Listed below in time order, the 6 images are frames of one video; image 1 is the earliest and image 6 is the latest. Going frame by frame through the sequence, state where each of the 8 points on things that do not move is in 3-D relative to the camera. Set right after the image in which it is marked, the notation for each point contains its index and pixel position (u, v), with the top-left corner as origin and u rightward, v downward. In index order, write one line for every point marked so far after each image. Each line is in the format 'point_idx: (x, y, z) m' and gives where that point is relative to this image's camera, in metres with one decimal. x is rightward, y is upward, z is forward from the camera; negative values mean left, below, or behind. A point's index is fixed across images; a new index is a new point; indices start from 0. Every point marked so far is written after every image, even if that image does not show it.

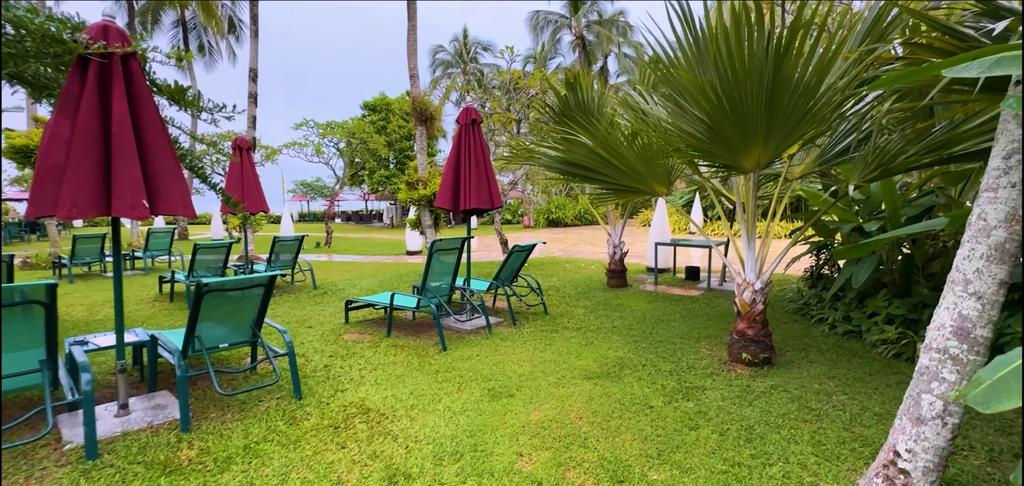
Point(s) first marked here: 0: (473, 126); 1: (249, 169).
0: (-0.4, +1.3, +5.3) m
1: (-4.2, +1.1, +7.3) m
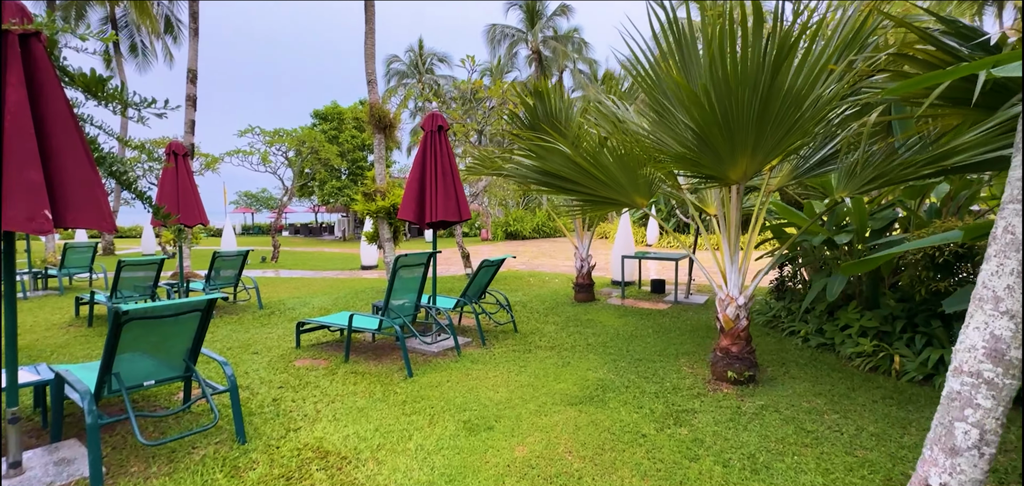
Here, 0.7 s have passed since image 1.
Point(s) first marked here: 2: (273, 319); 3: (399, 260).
0: (-0.8, +1.2, +5.0) m
1: (-4.7, +0.8, +6.6) m
2: (-3.3, -1.1, +6.5) m
3: (-1.0, -0.1, +4.4) m
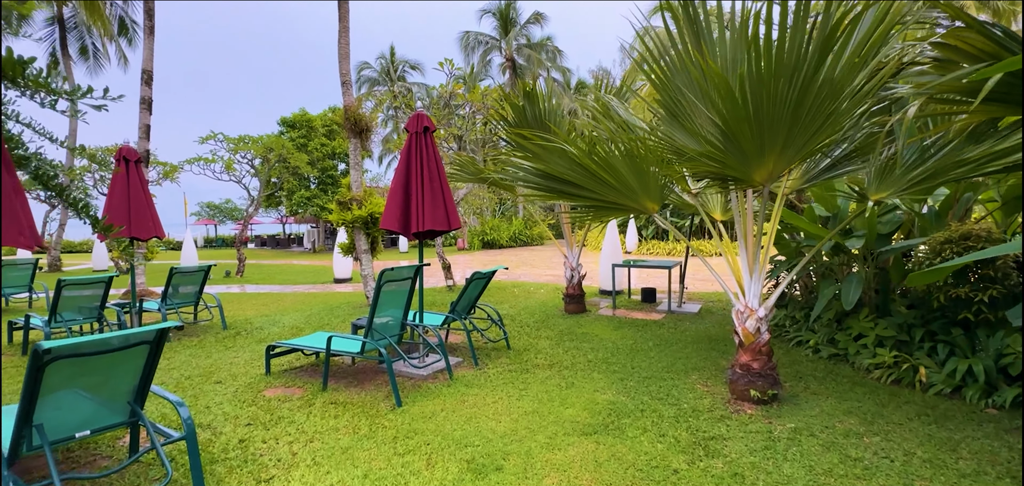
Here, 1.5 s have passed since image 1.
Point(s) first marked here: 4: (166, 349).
0: (-0.9, +1.1, +4.6) m
1: (-4.8, +0.6, +6.0) m
2: (-3.5, -1.2, +5.9) m
3: (-1.0, -0.2, +3.9) m
4: (-4.1, -1.3, +5.5) m
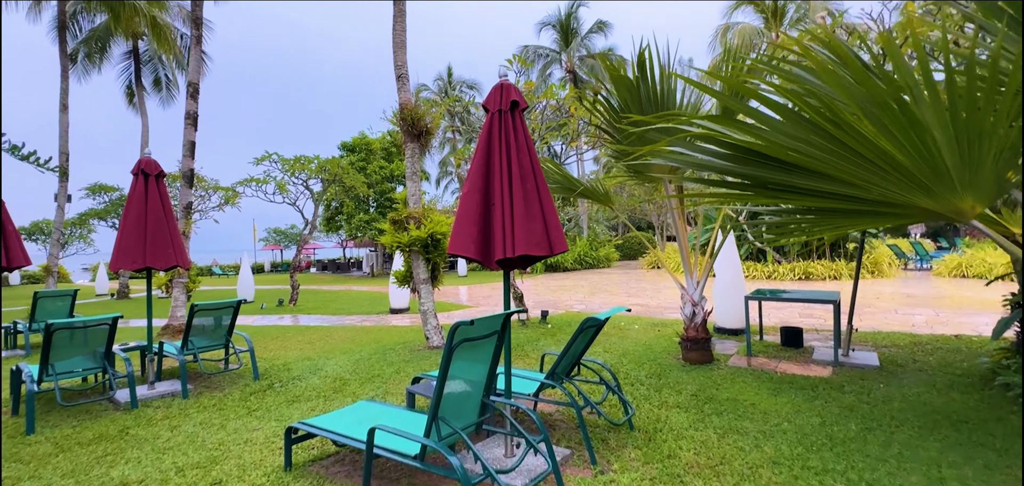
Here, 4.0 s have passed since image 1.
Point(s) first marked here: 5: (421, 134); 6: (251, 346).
0: (0.0, +0.9, +3.1) m
1: (-3.8, +0.3, +4.9) m
2: (-2.4, -1.5, +4.6) m
3: (-0.2, -0.4, +2.4) m
4: (-3.1, -1.6, +4.3) m
5: (-1.2, +1.4, +6.1) m
6: (-3.2, -1.3, +5.7) m
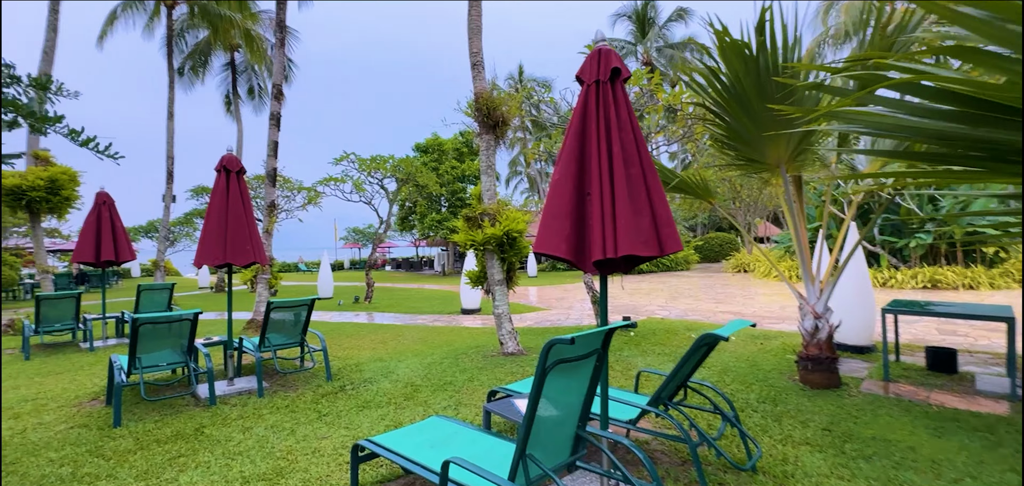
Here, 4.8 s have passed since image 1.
0: (+0.6, +0.9, +2.6) m
1: (-2.9, +0.4, +4.9) m
2: (-1.7, -1.5, +4.4) m
3: (+0.2, -0.4, +1.9) m
4: (-2.4, -1.5, +4.2) m
5: (-0.2, +1.4, +5.7) m
6: (-2.3, -1.2, +5.6) m
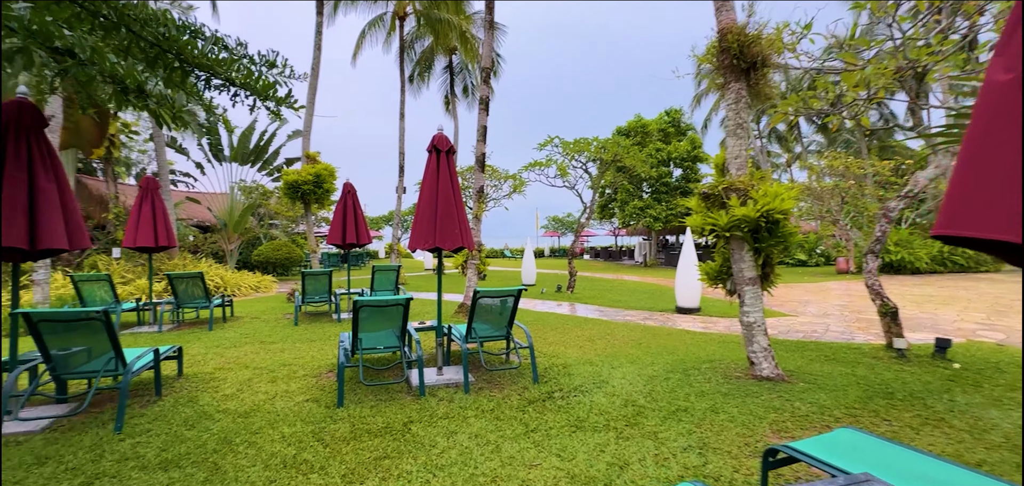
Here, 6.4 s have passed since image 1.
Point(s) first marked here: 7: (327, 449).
0: (+1.6, +0.9, +1.1) m
1: (-0.7, +0.5, +4.7) m
2: (+0.3, -1.4, +3.7) m
3: (+1.0, -0.3, +0.7) m
4: (-0.5, -1.4, +3.8) m
5: (+2.1, +1.6, +4.2) m
6: (+0.2, -1.1, +5.1) m
7: (-1.3, -1.4, +3.2) m
